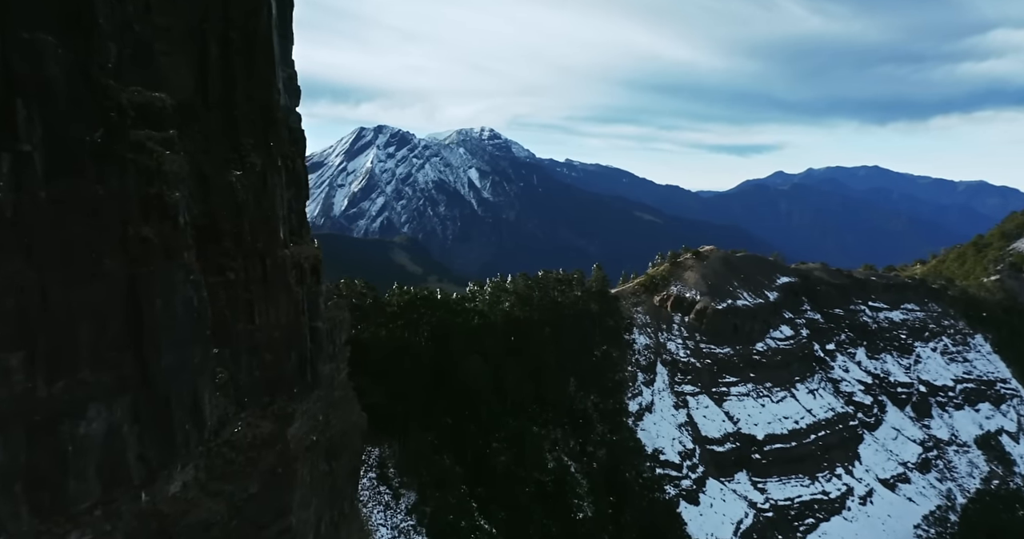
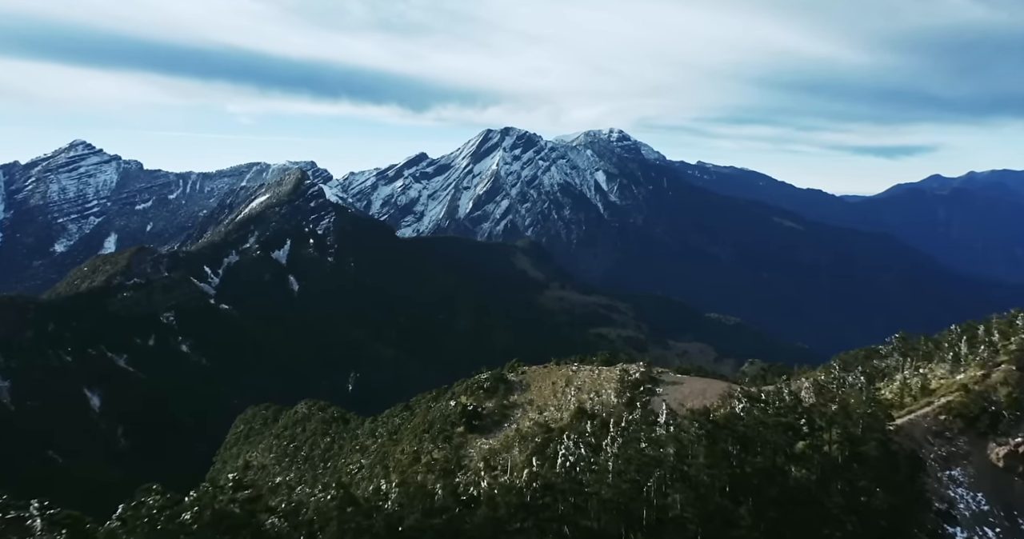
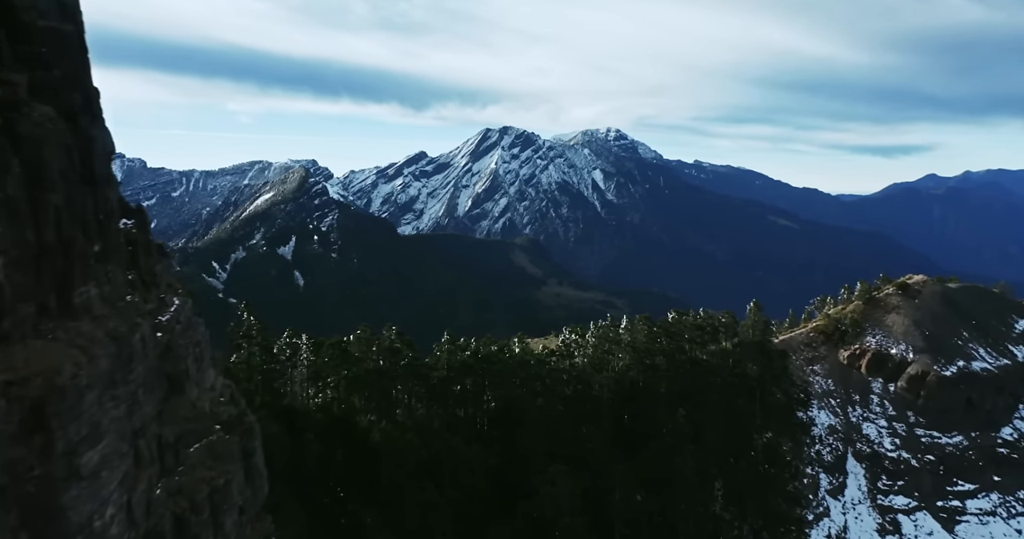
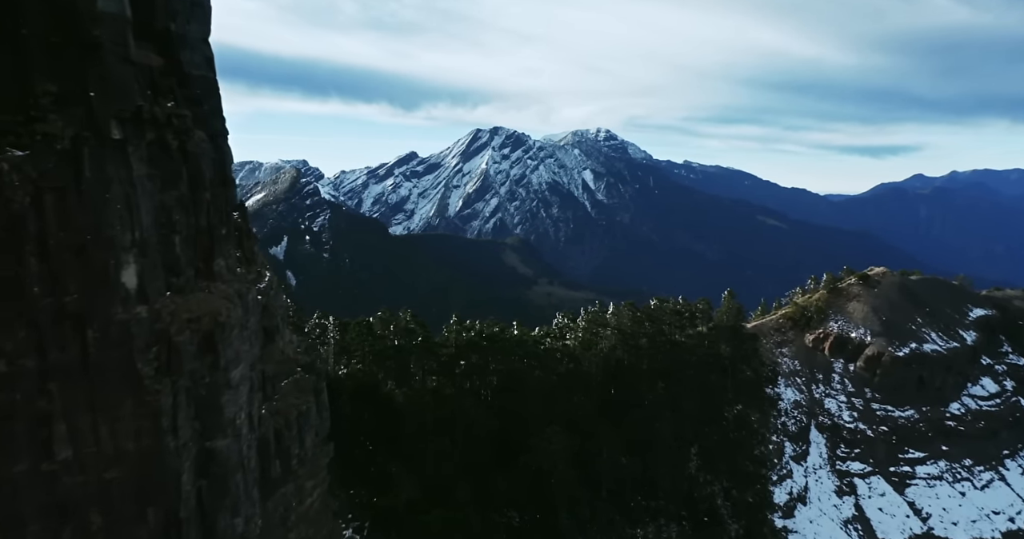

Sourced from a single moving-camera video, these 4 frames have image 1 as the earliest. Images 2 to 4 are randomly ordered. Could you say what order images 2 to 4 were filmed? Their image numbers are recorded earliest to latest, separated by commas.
4, 3, 2
